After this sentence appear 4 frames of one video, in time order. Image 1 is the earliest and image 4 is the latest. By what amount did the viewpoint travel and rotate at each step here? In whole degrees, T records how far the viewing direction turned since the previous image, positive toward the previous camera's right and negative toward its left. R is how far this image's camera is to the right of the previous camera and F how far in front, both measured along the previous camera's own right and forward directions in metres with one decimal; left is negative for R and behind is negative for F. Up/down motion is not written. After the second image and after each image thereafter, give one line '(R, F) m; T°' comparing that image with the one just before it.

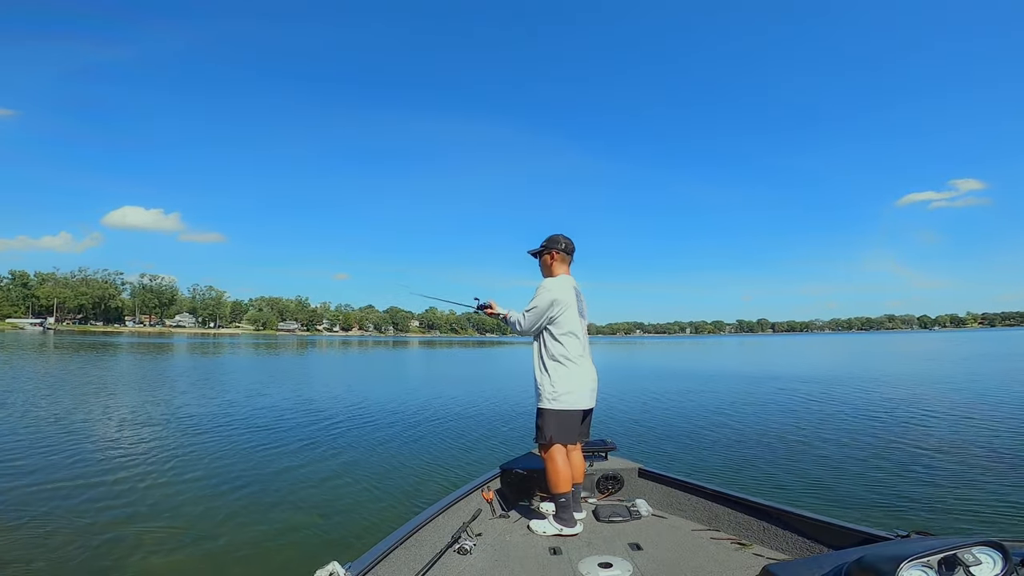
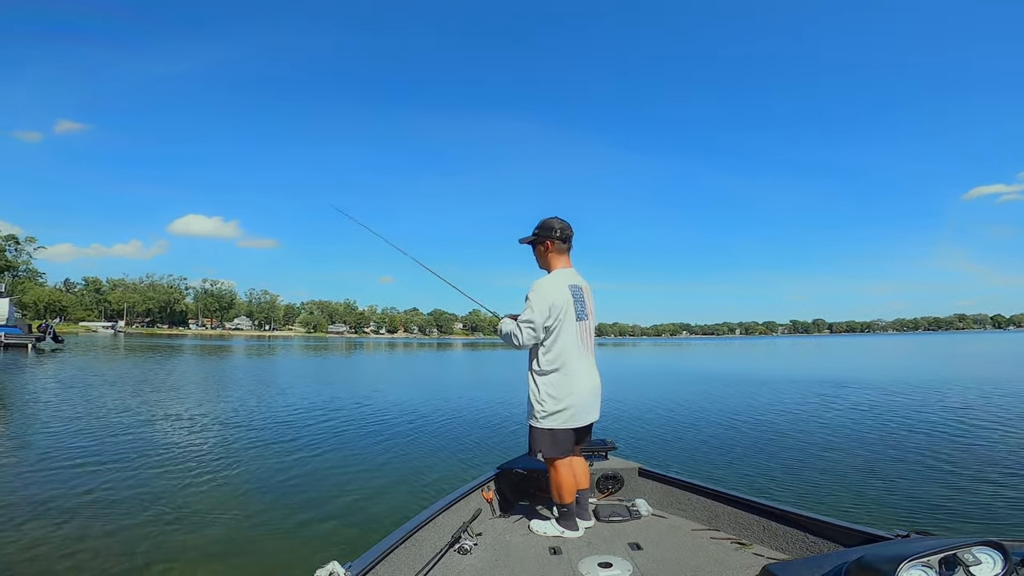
(+0.2, 0.0) m; 0°
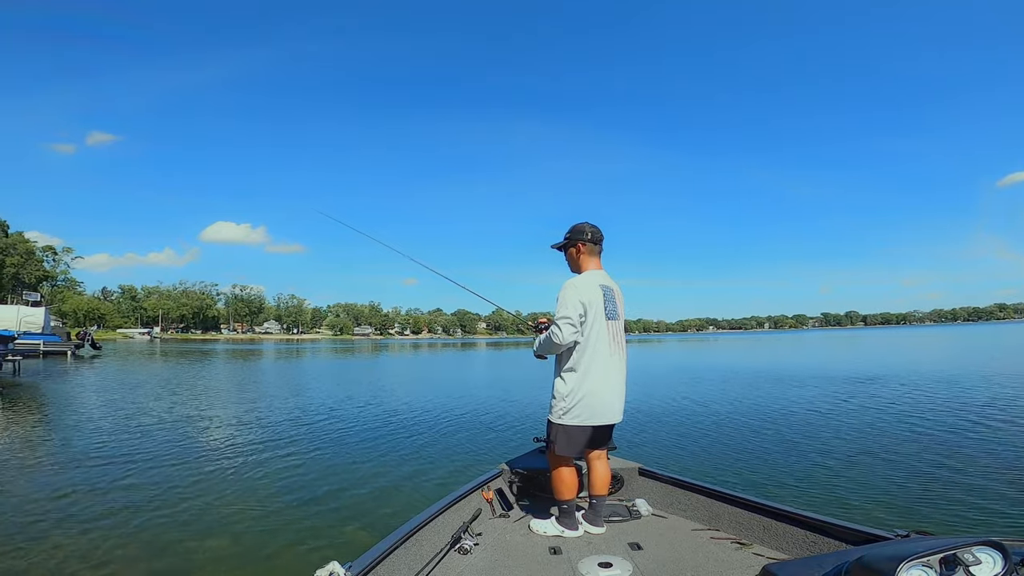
(+1.8, -0.2) m; -1°
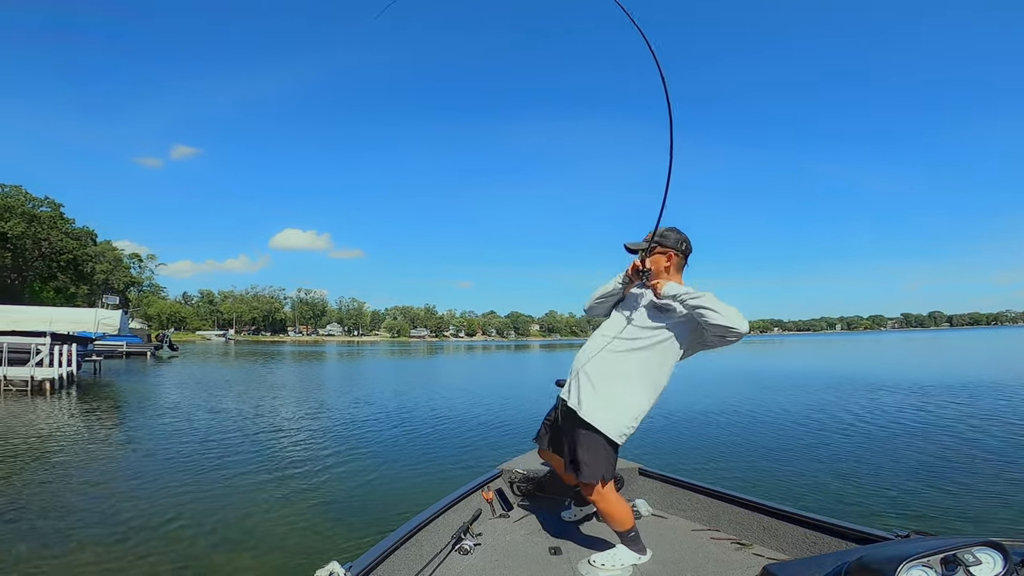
(+0.1, 0.0) m; 0°
